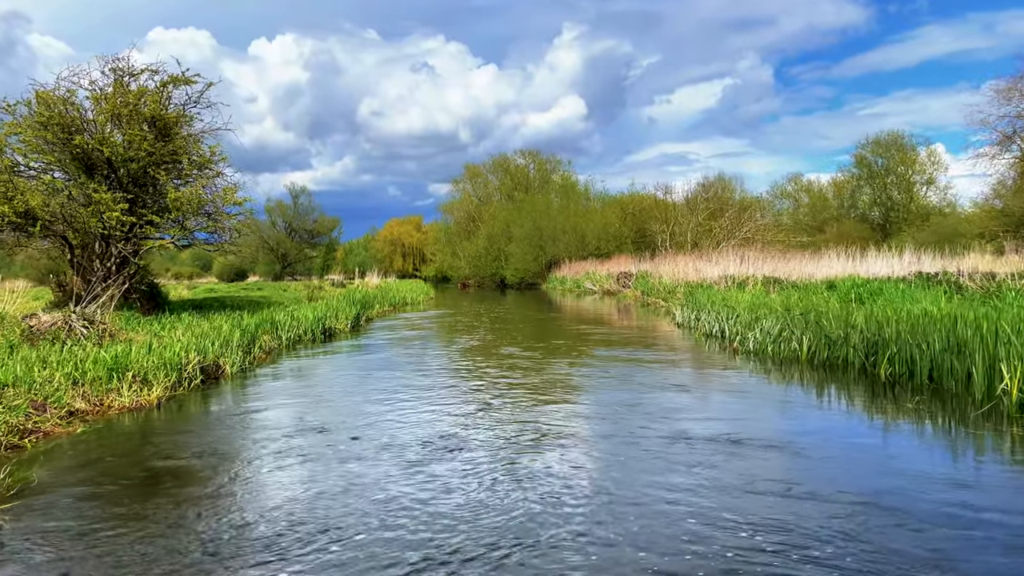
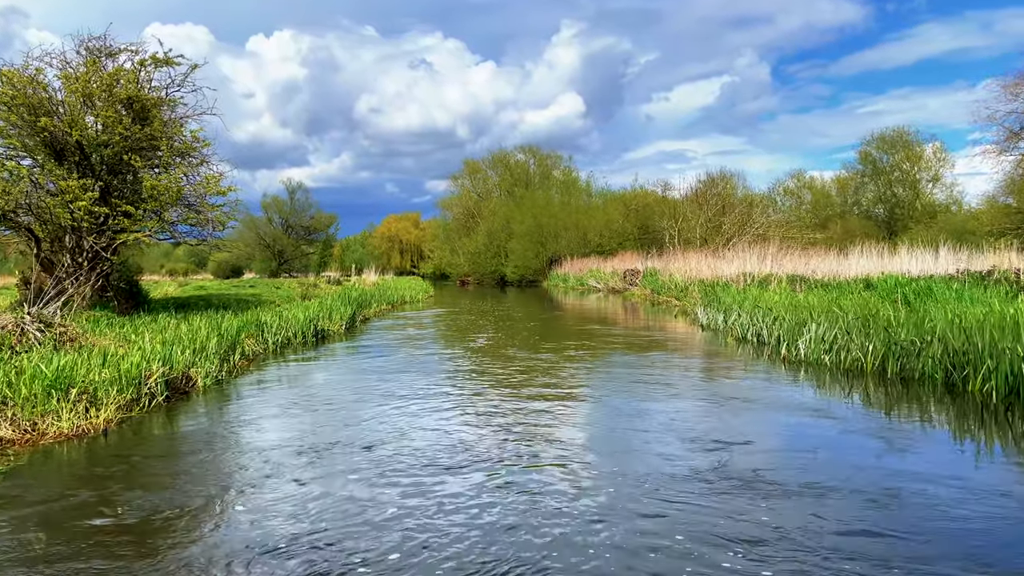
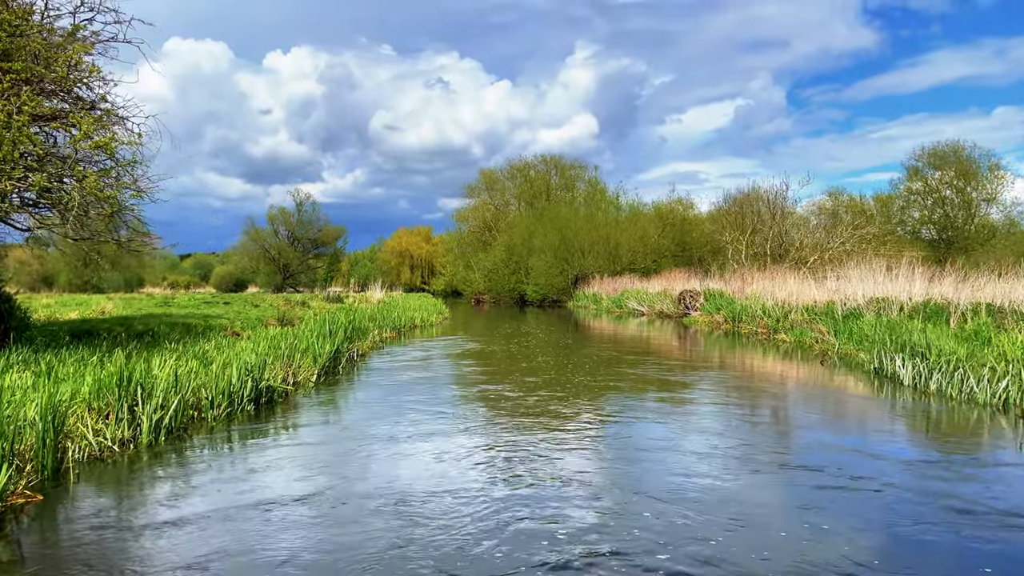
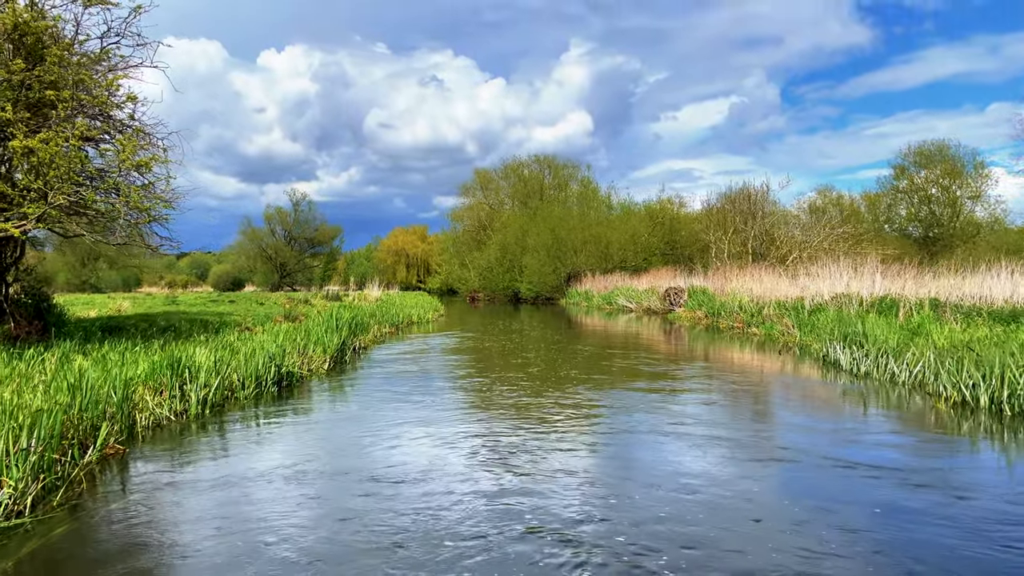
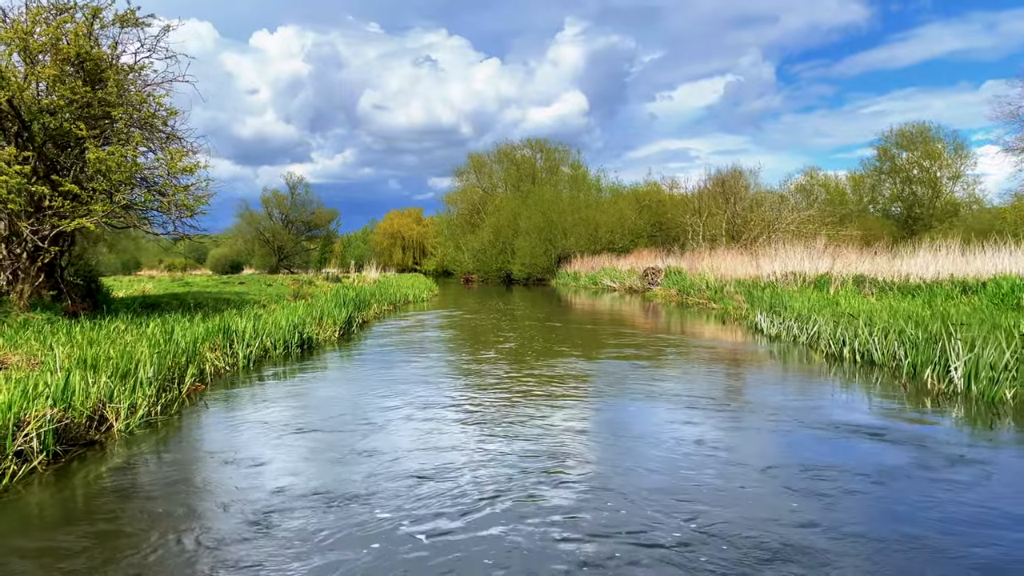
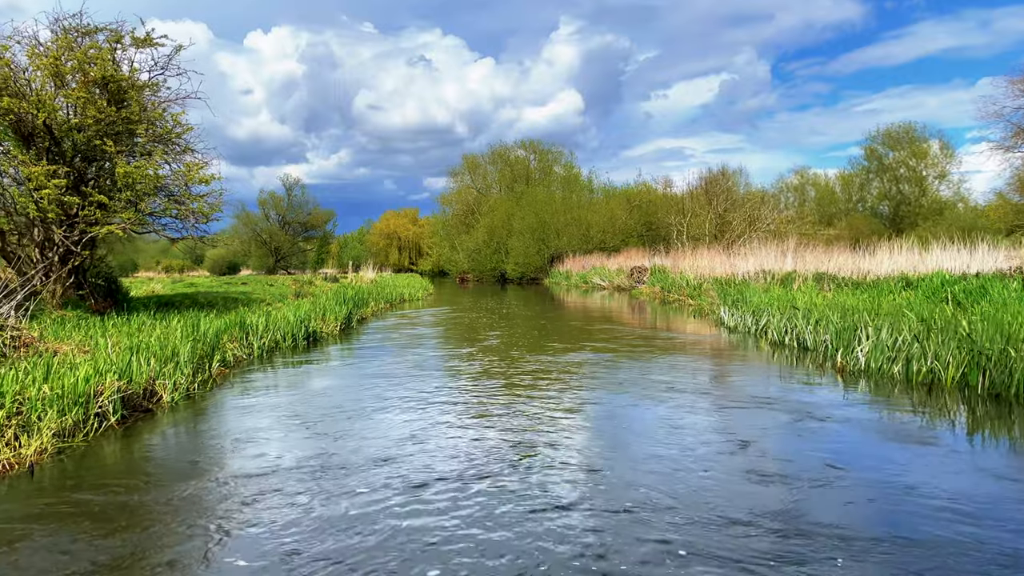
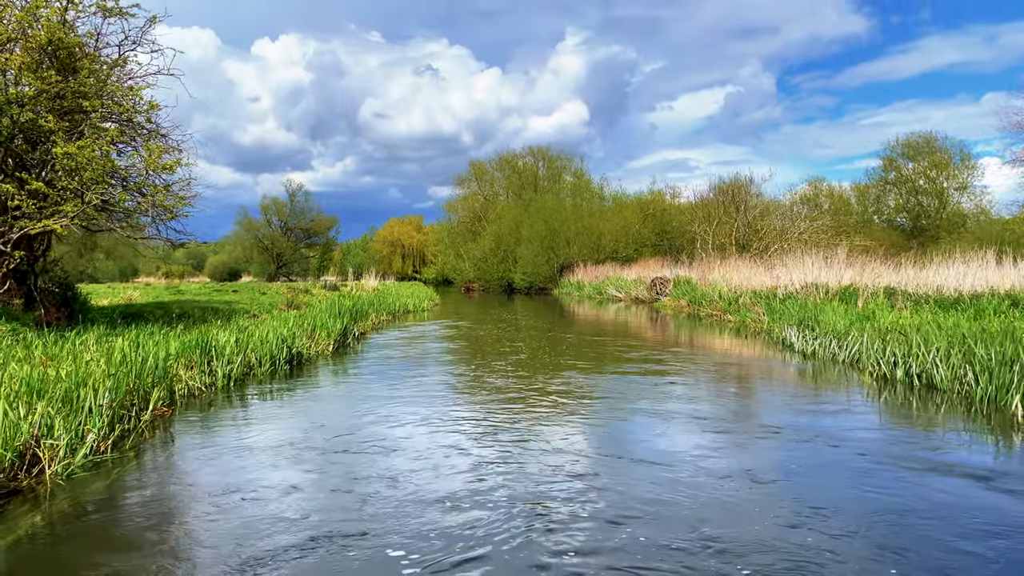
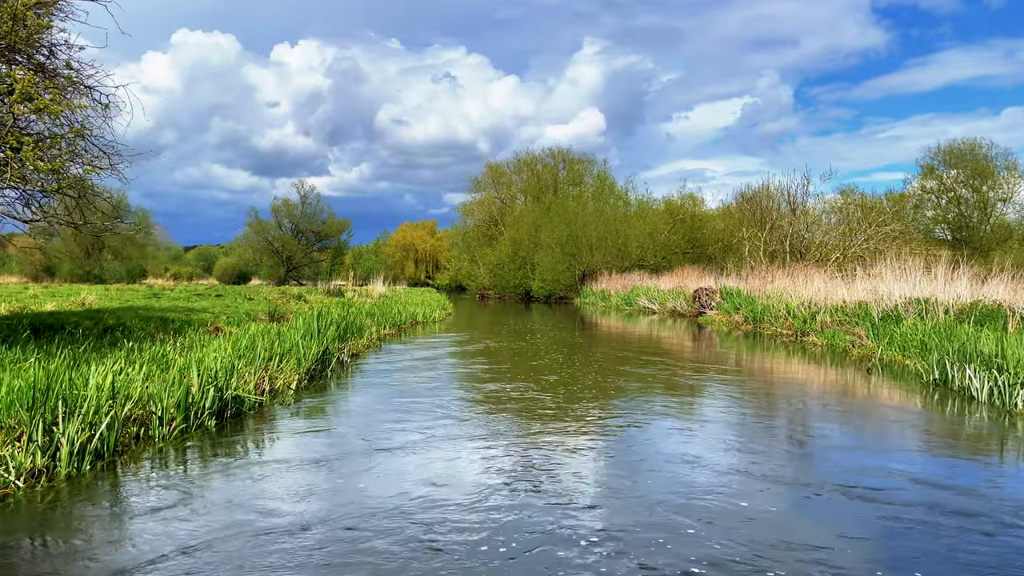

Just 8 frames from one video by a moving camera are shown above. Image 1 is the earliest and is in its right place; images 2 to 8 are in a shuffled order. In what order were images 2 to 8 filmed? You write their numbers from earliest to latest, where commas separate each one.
2, 6, 5, 7, 4, 3, 8
